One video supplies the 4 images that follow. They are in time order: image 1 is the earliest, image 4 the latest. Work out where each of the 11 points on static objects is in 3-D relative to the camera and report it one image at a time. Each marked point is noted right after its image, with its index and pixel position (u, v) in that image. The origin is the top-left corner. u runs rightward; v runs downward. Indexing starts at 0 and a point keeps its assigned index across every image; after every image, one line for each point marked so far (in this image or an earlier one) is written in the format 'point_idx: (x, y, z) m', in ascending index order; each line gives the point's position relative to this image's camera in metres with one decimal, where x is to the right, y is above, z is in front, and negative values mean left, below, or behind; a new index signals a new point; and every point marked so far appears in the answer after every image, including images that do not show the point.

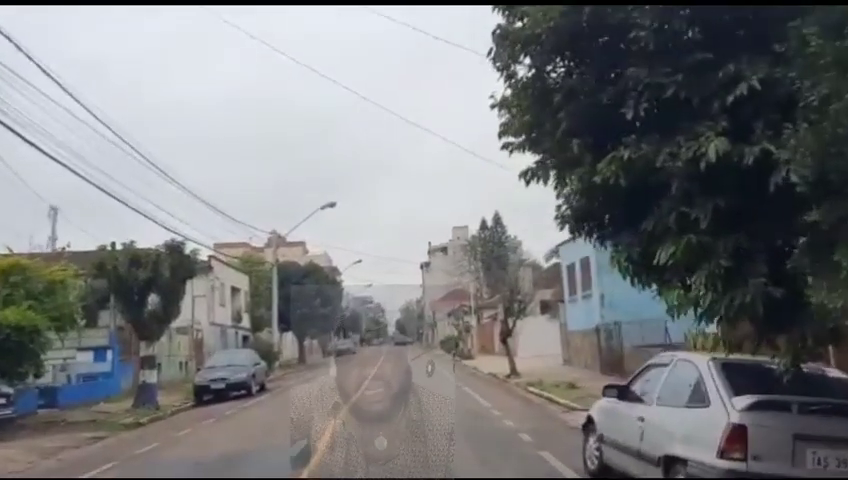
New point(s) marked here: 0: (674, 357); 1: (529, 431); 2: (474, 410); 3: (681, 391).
0: (+2.2, -1.0, +8.1) m
1: (+1.7, -3.1, +14.9) m
2: (+1.1, -3.5, +19.2) m
3: (+2.1, -1.2, +7.5) m
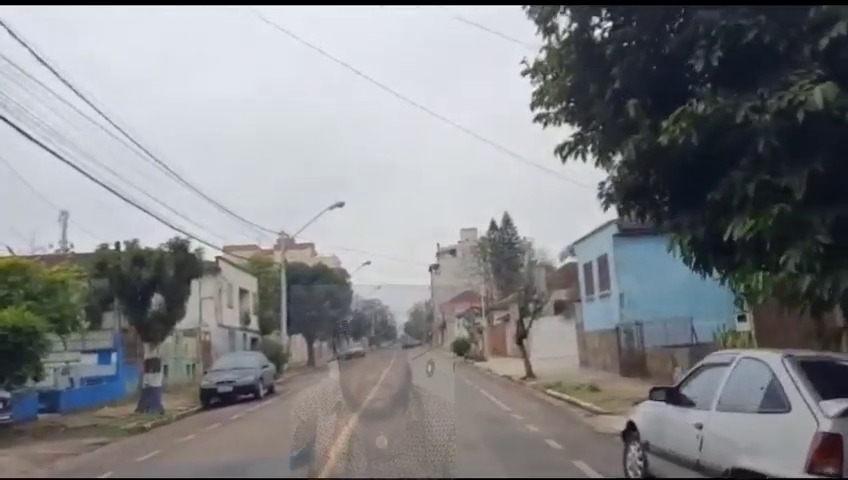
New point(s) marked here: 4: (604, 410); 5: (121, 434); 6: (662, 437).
0: (+2.5, -0.9, +7.2) m
1: (+2.0, -3.0, +14.0) m
2: (+1.4, -3.4, +18.2) m
3: (+2.3, -1.1, +6.6) m
4: (+3.6, -3.4, +18.3) m
5: (-6.4, -4.1, +19.5) m
6: (+2.0, -1.7, +7.9) m
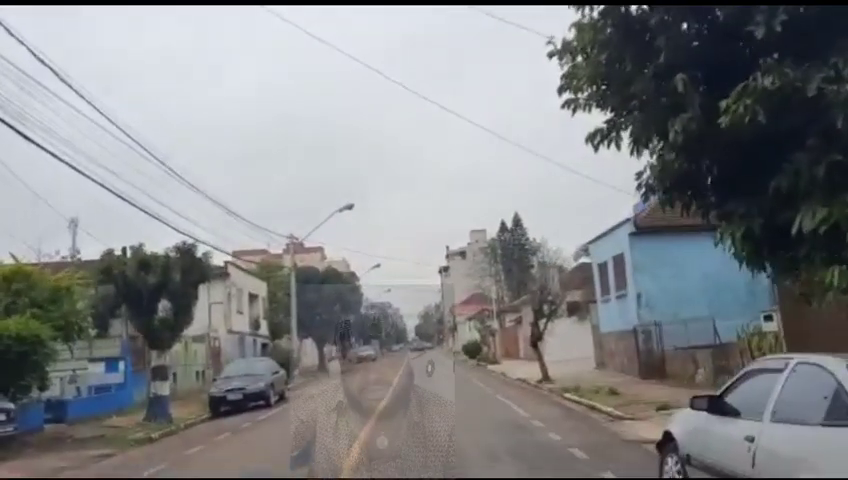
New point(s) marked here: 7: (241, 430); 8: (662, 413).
0: (+2.6, -0.9, +6.6) m
1: (+2.2, -3.0, +13.4) m
2: (+1.7, -3.4, +17.6) m
3: (+2.5, -1.1, +6.0) m
4: (+3.9, -3.4, +17.6) m
5: (-6.1, -4.2, +19.0) m
6: (+2.2, -1.6, +7.3) m
7: (-3.9, -4.1, +19.8) m
8: (+4.5, -3.3, +17.6) m
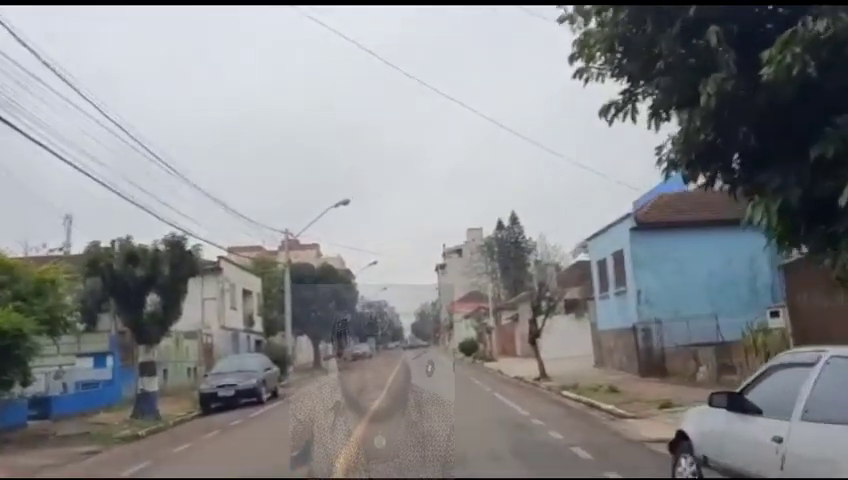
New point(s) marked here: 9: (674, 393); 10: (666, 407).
0: (+2.6, -0.8, +6.0) m
1: (+2.2, -2.8, +12.8) m
2: (+1.6, -3.3, +17.0) m
3: (+2.4, -0.9, +5.4) m
4: (+3.8, -3.2, +17.1) m
5: (-6.2, -4.0, +18.4) m
6: (+2.2, -1.5, +6.7) m
7: (-4.0, -3.9, +19.2) m
8: (+4.5, -3.2, +17.1) m
9: (+5.4, -3.3, +19.8) m
10: (+4.6, -3.2, +17.5) m
